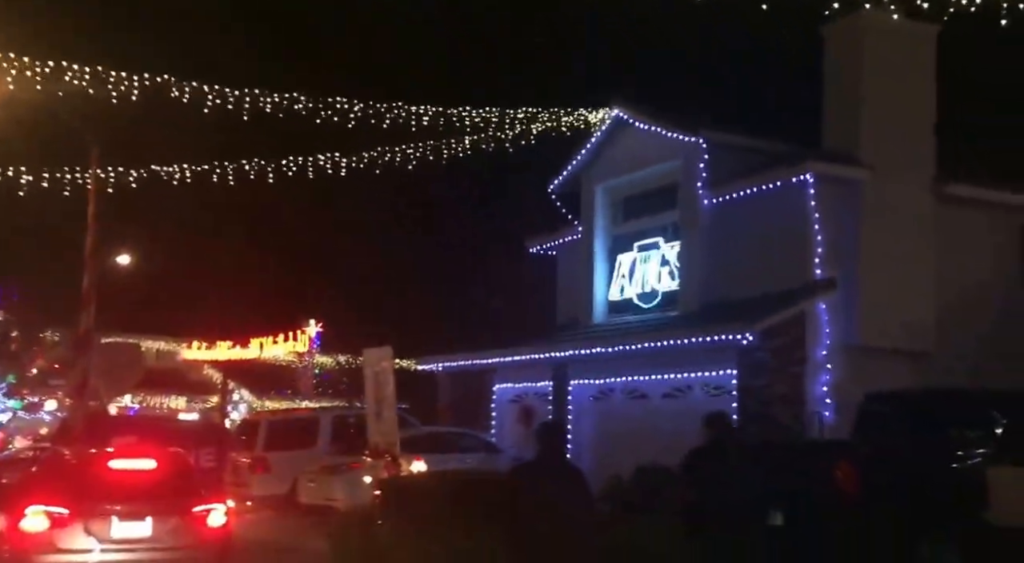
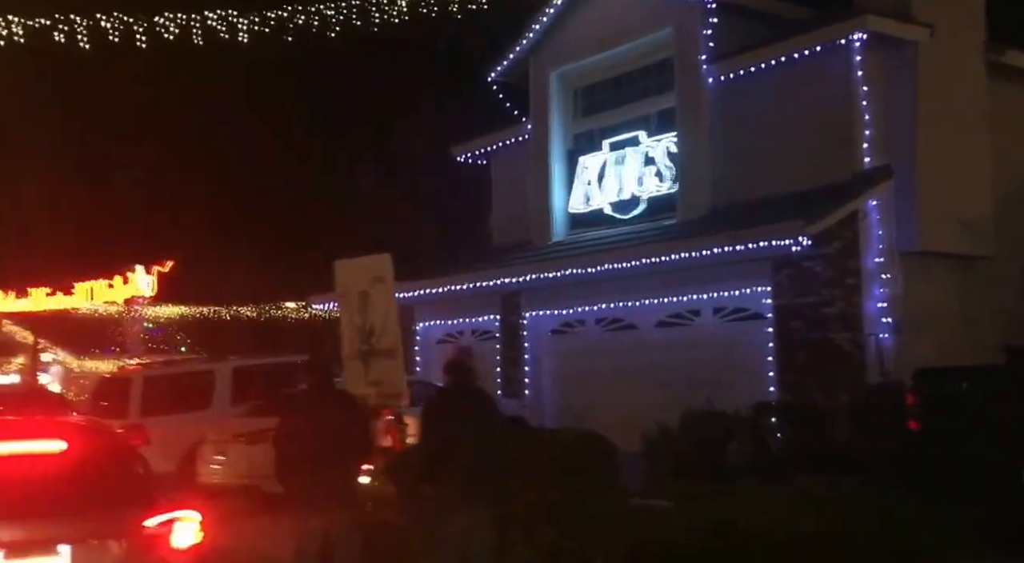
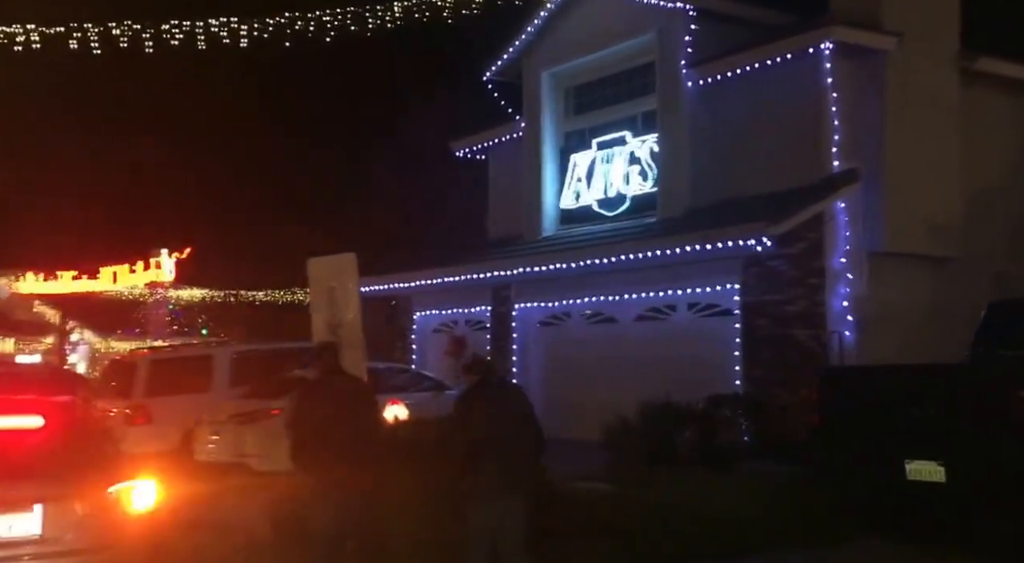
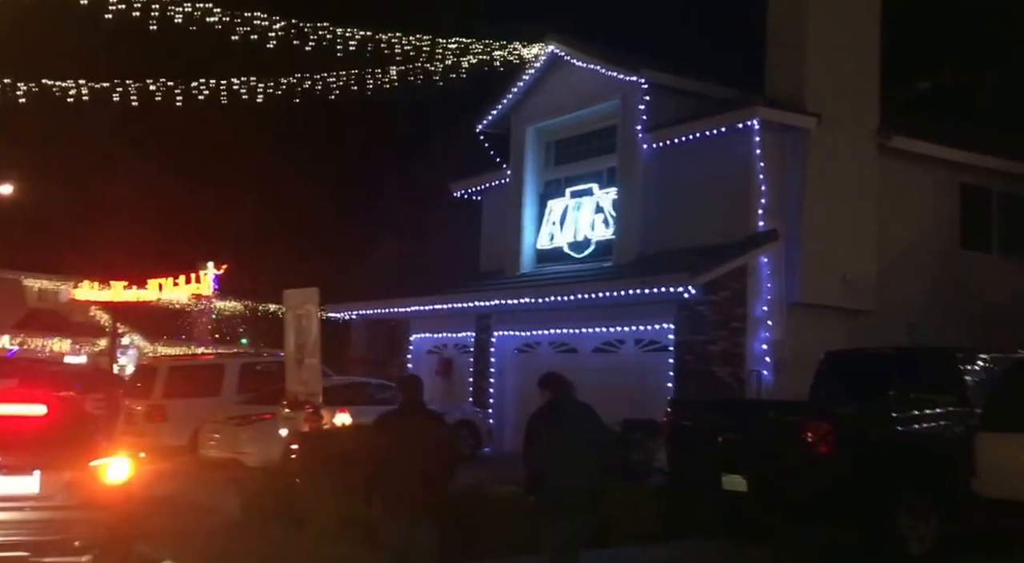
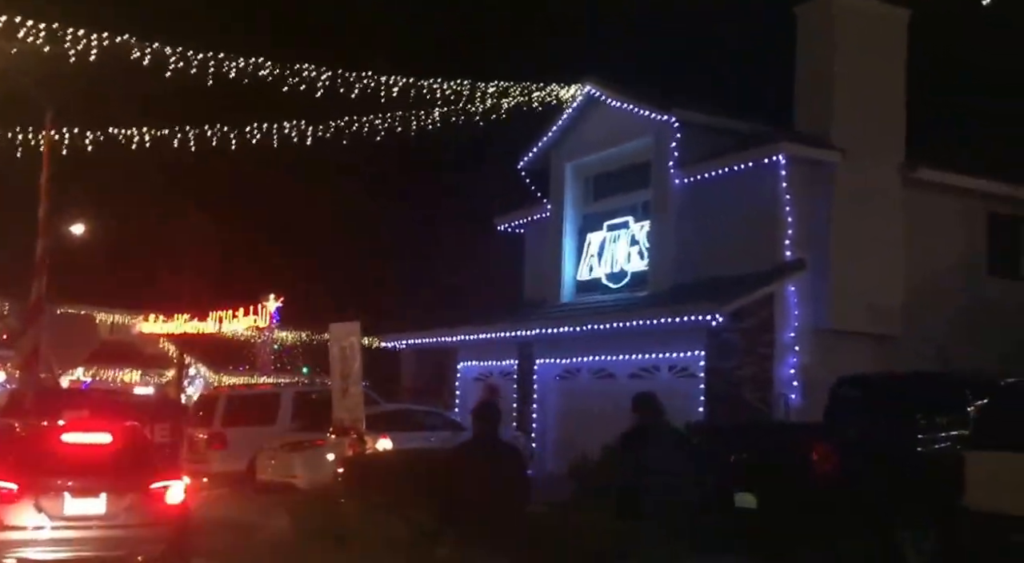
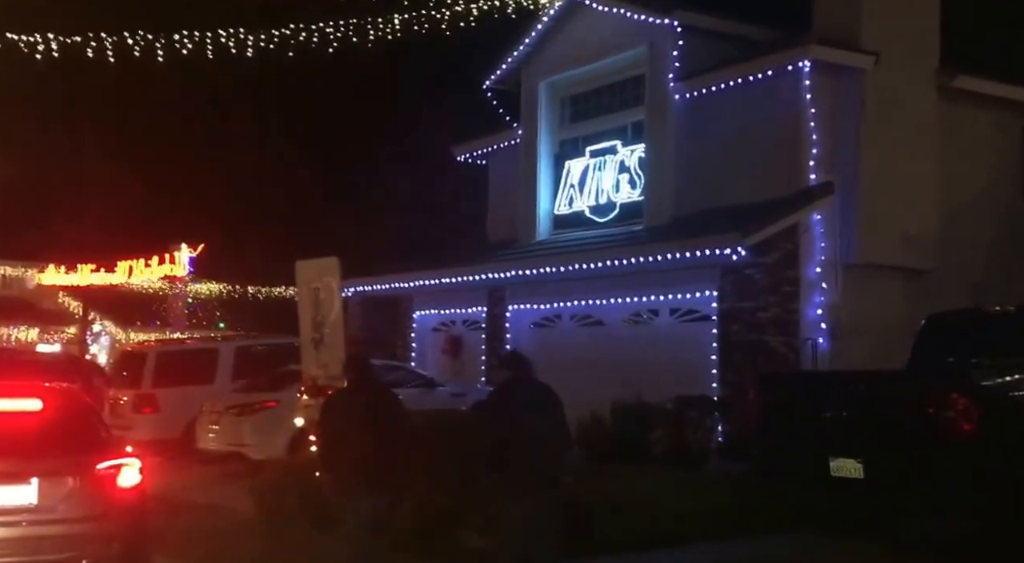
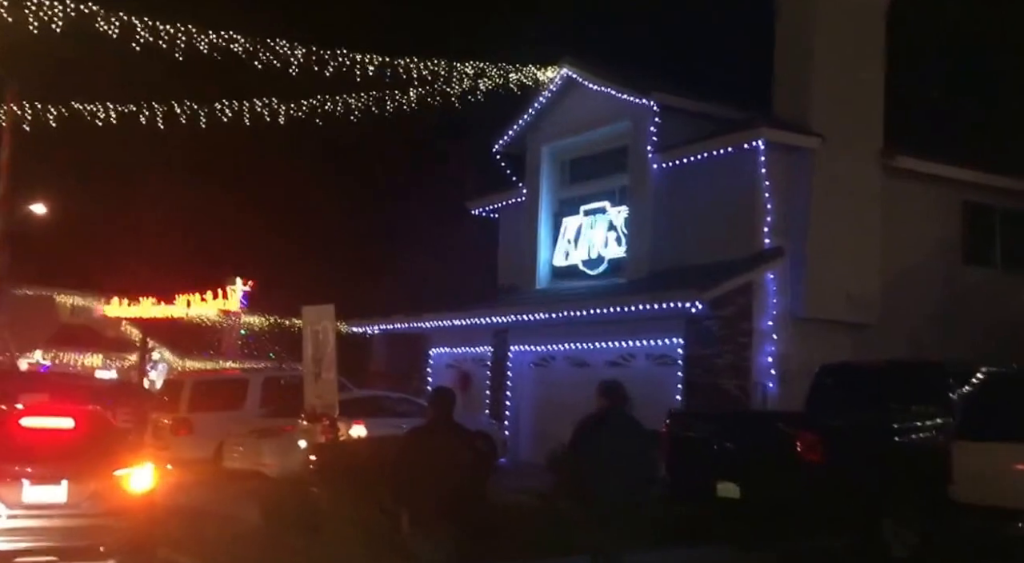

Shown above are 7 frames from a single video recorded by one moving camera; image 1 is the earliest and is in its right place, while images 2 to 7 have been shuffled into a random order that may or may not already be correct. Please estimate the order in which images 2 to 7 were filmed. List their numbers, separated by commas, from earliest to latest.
5, 7, 4, 6, 3, 2
